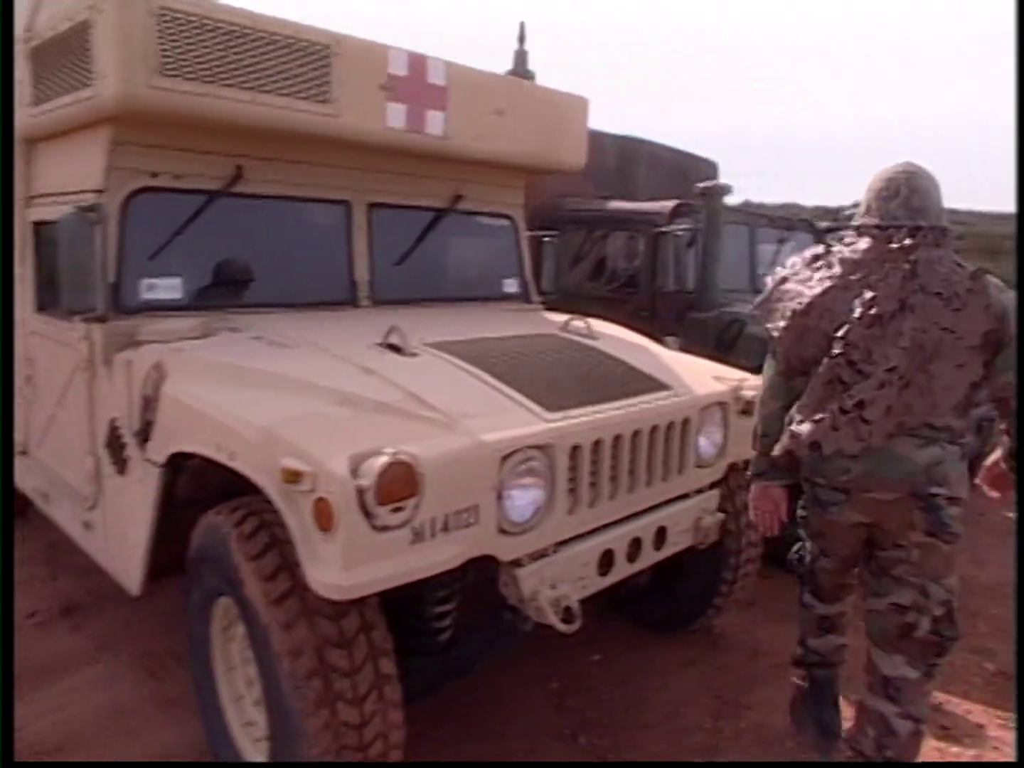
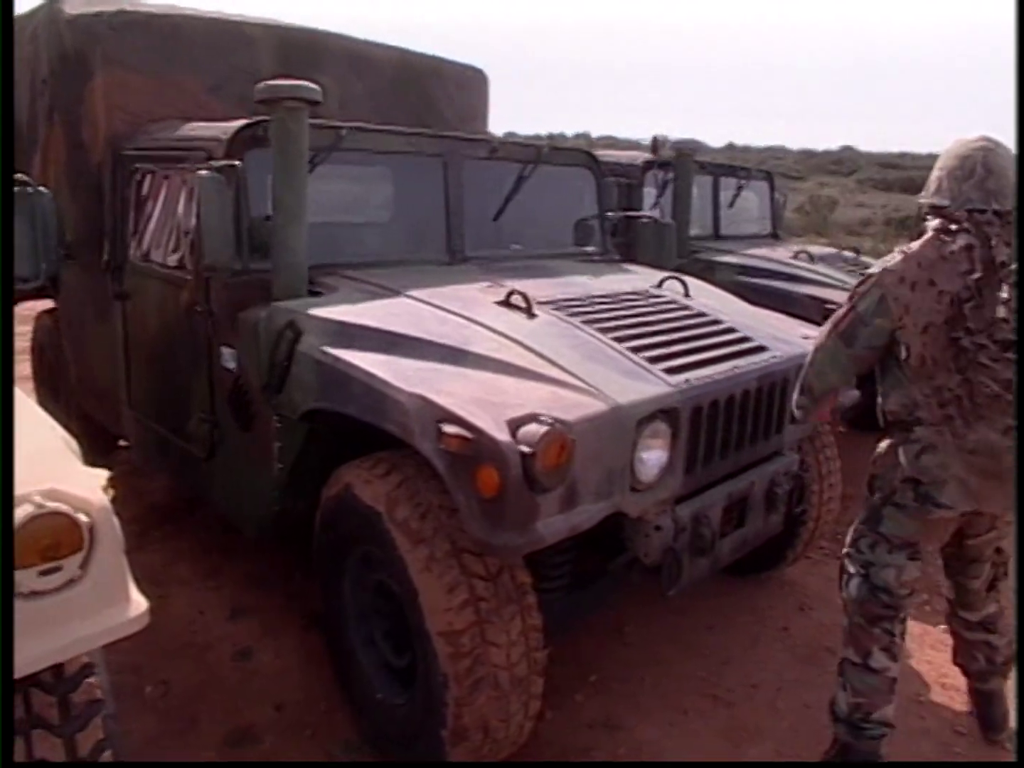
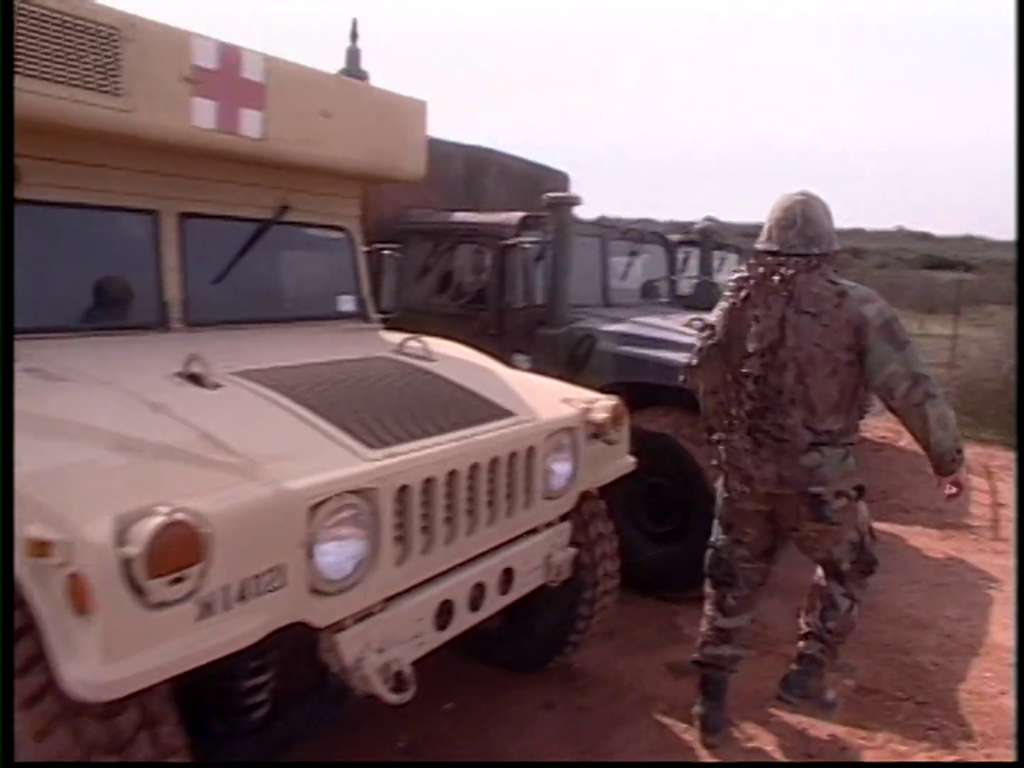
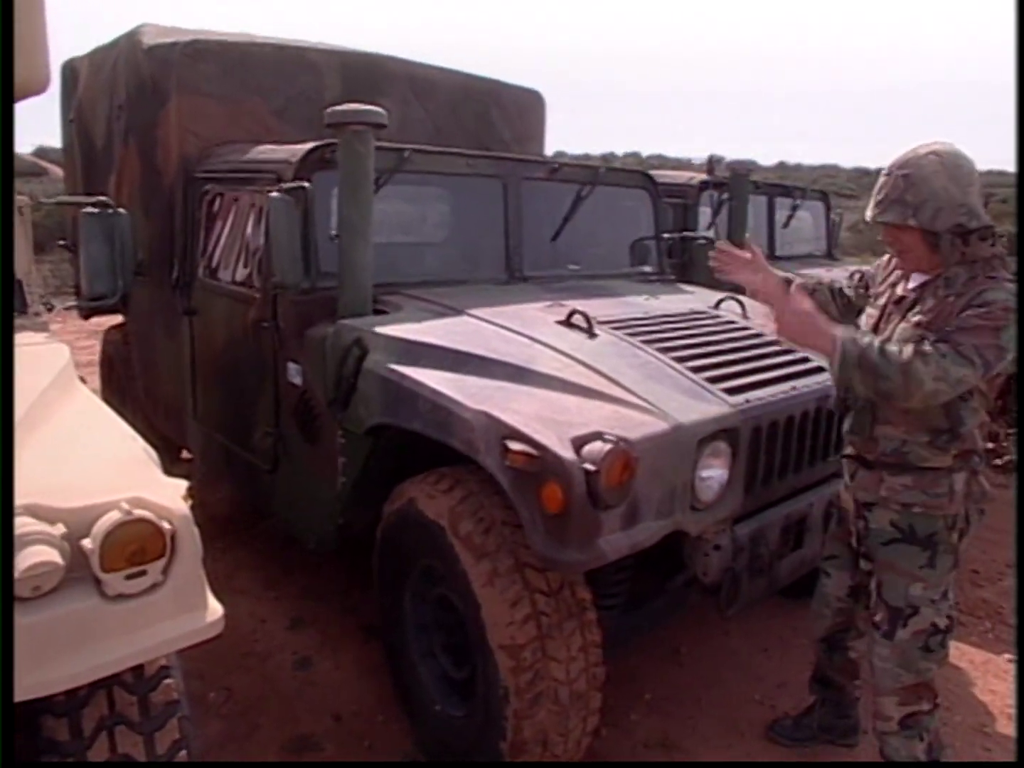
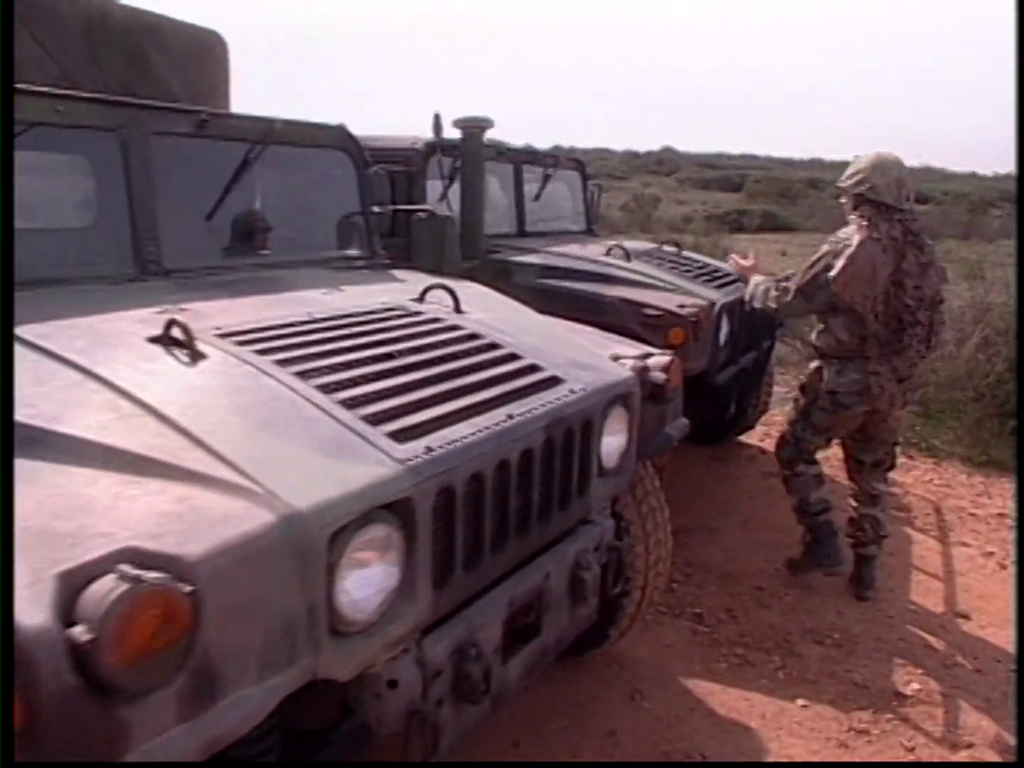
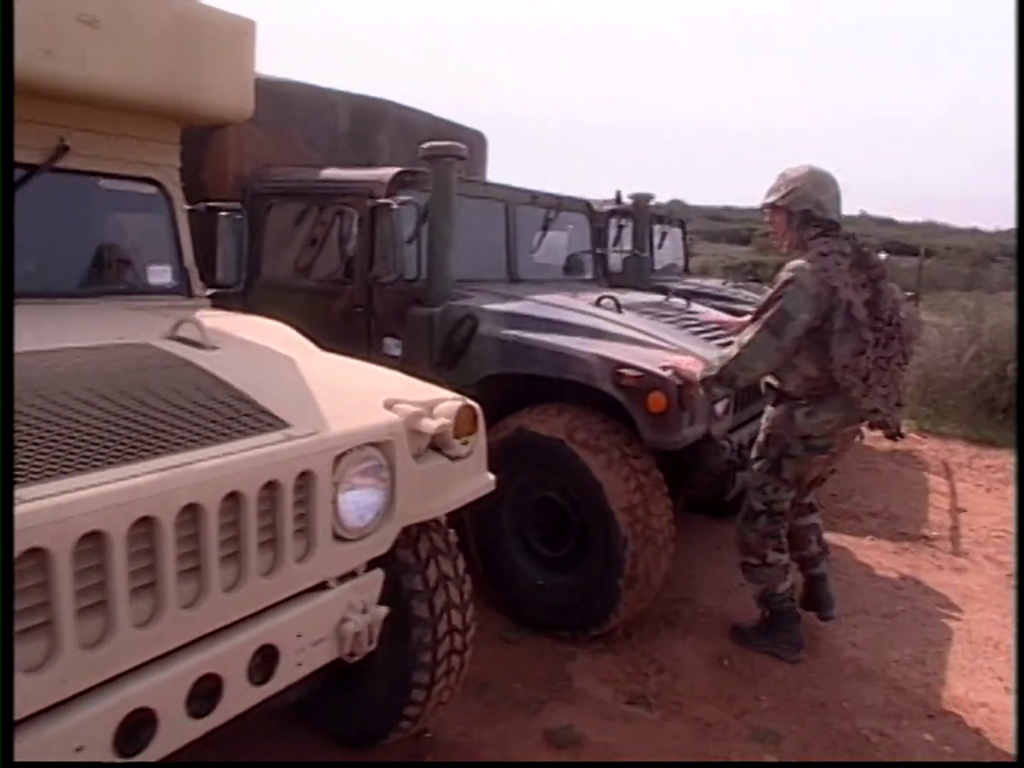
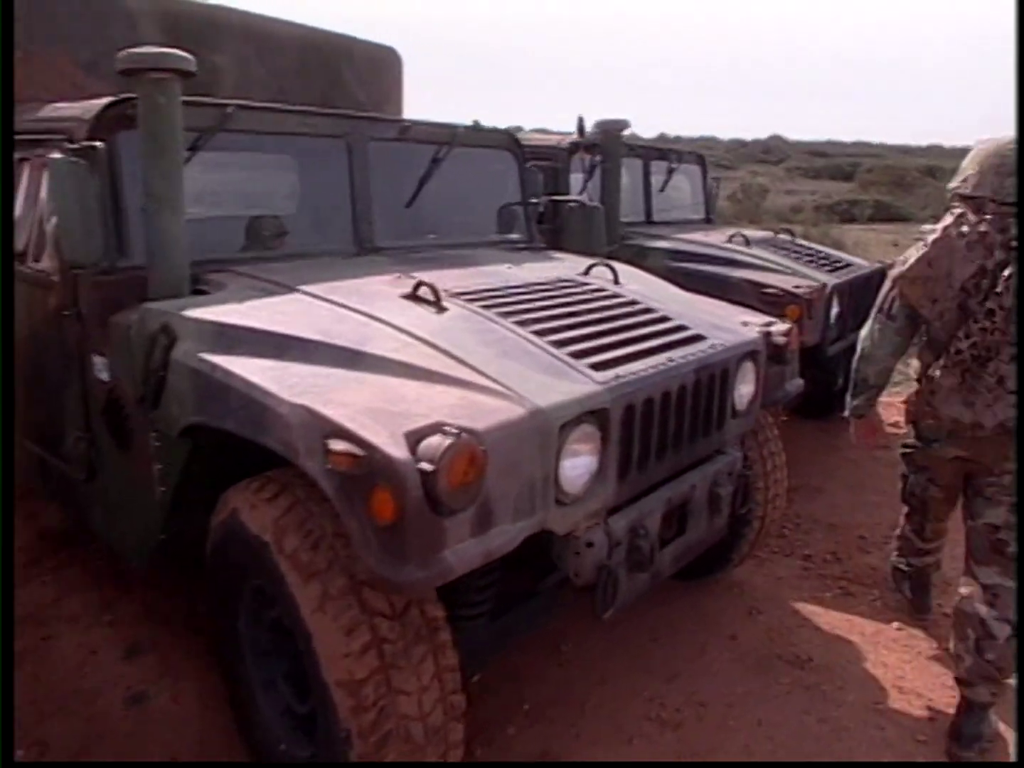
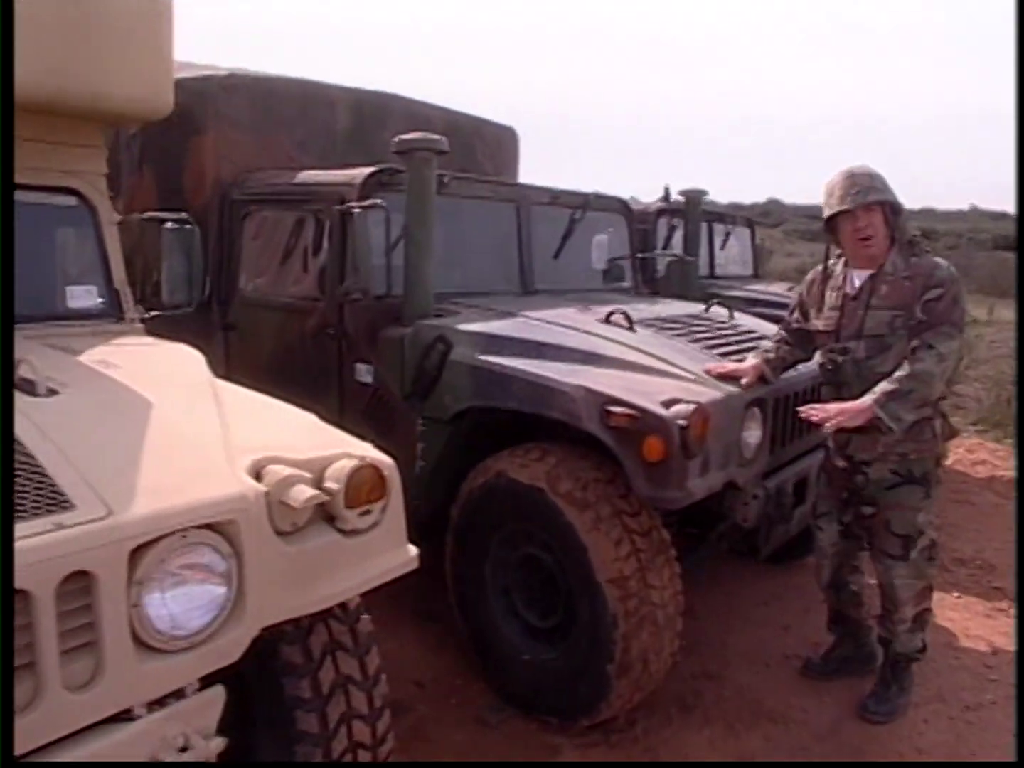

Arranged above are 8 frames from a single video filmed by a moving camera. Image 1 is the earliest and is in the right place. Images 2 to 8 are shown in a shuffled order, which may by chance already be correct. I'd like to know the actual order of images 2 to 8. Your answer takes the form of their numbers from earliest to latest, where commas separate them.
3, 6, 8, 4, 2, 7, 5
